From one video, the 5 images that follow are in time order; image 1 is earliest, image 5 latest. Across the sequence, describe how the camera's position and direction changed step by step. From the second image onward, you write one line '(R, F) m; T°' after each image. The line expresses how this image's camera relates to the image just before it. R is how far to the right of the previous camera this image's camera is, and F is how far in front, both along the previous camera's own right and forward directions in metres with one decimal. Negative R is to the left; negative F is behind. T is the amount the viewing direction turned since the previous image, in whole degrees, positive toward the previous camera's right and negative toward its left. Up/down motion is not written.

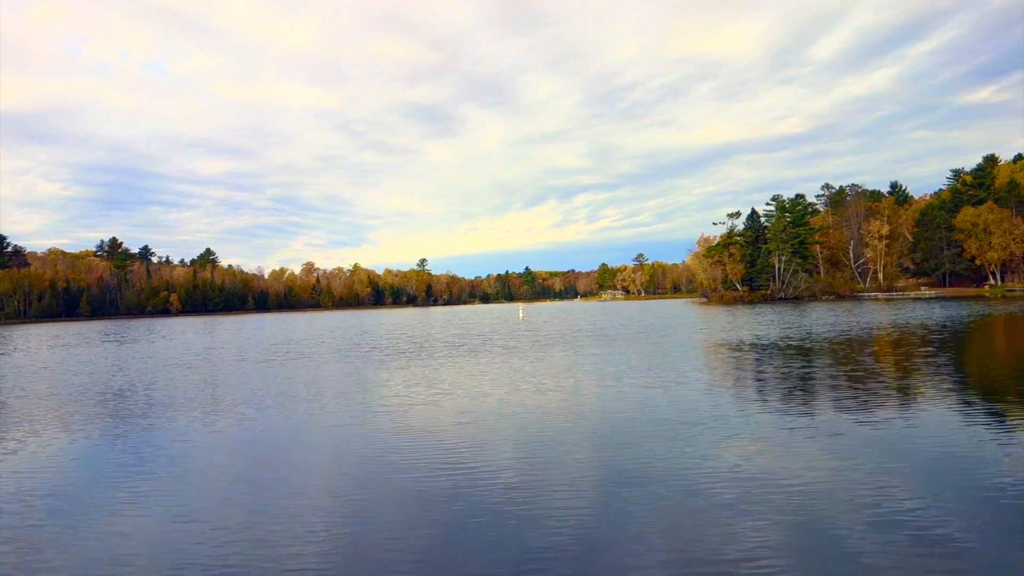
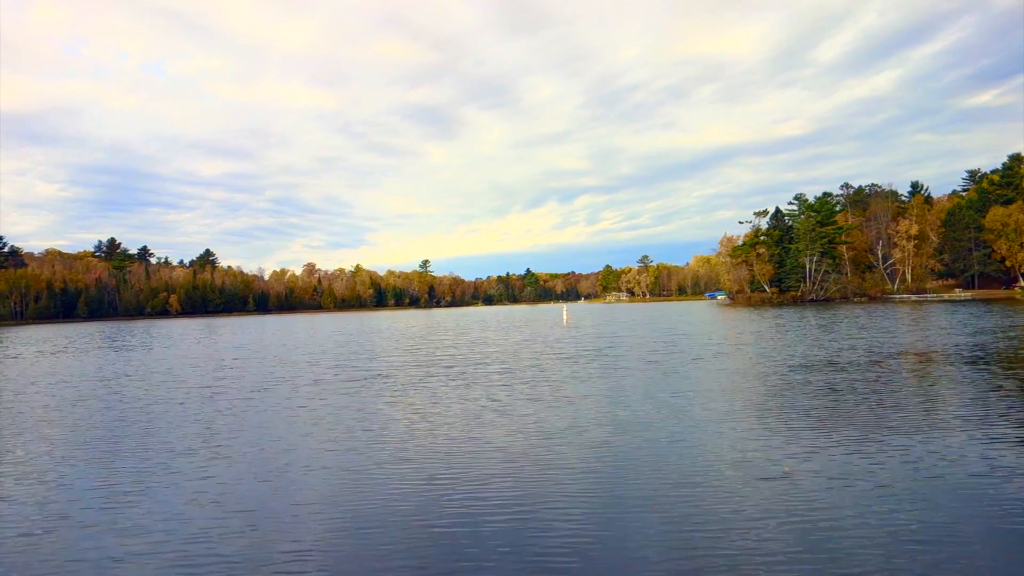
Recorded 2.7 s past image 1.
(-1.9, +3.3) m; 0°
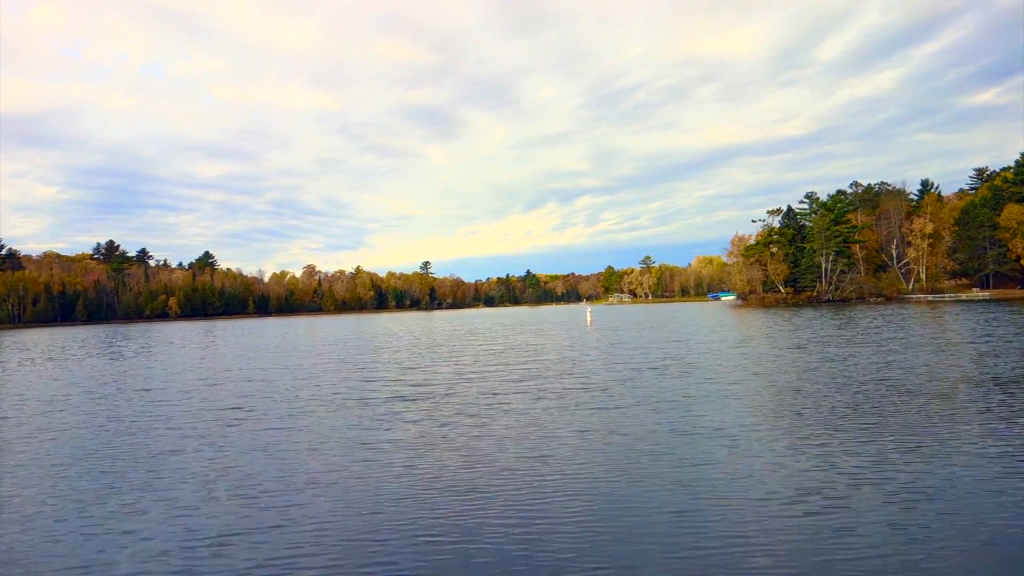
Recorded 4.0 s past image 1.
(-0.9, +1.7) m; 0°
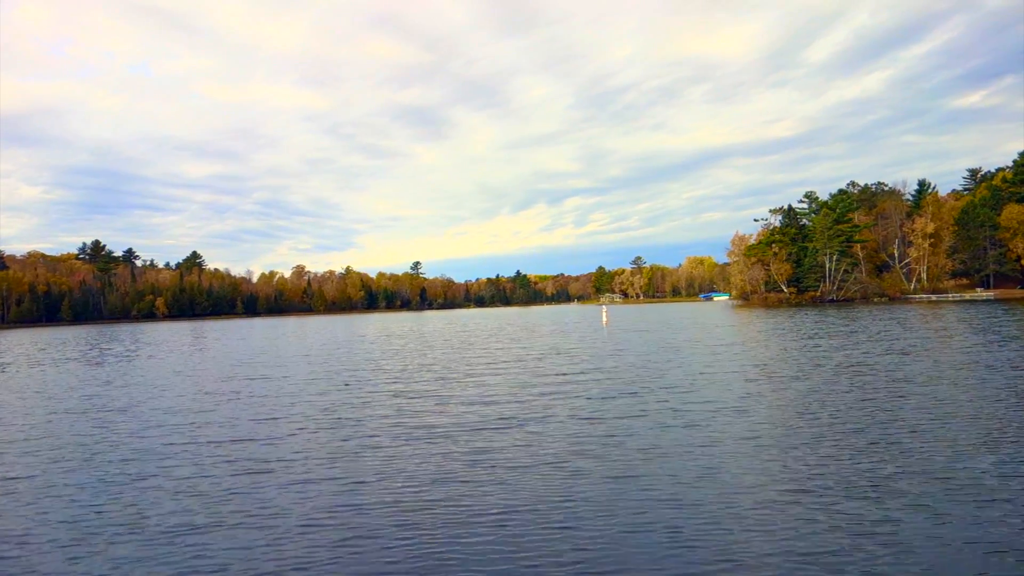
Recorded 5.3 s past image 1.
(-0.9, +1.6) m; +1°
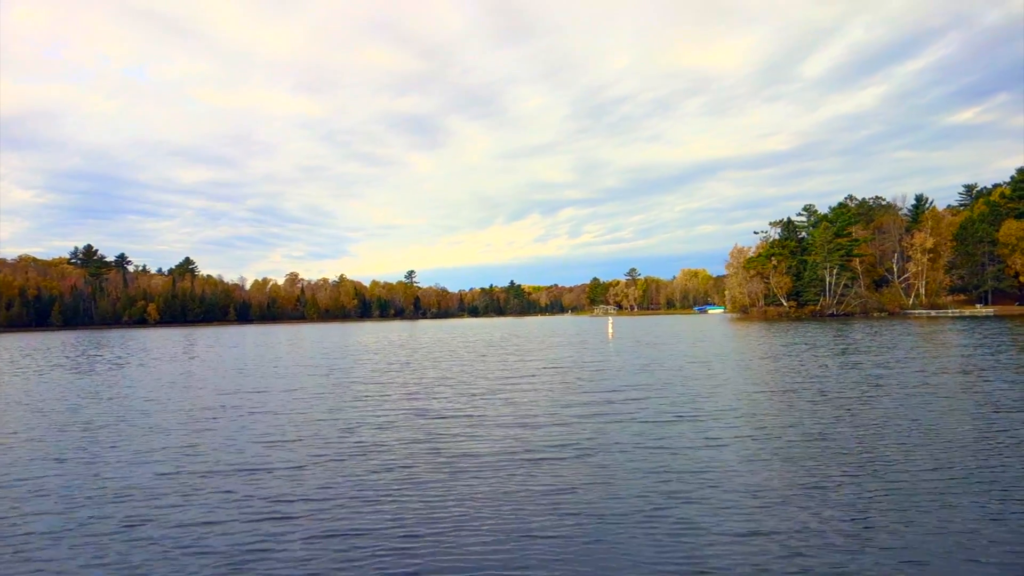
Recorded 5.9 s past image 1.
(-0.4, +0.8) m; +1°
